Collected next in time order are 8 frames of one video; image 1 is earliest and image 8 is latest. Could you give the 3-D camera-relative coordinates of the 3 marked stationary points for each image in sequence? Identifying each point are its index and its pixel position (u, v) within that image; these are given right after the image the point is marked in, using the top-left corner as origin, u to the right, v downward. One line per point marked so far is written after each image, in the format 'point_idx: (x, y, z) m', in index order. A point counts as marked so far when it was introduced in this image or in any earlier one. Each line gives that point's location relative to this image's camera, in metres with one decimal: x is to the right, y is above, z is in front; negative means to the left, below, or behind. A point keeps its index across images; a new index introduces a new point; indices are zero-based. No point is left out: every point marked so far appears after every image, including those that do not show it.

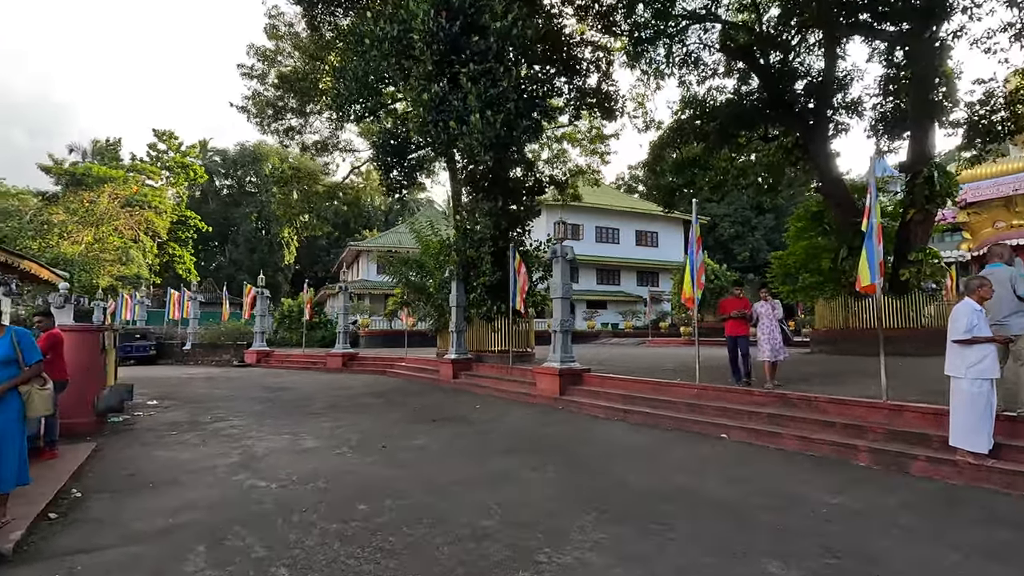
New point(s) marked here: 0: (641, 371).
0: (+2.3, -1.5, +9.6) m
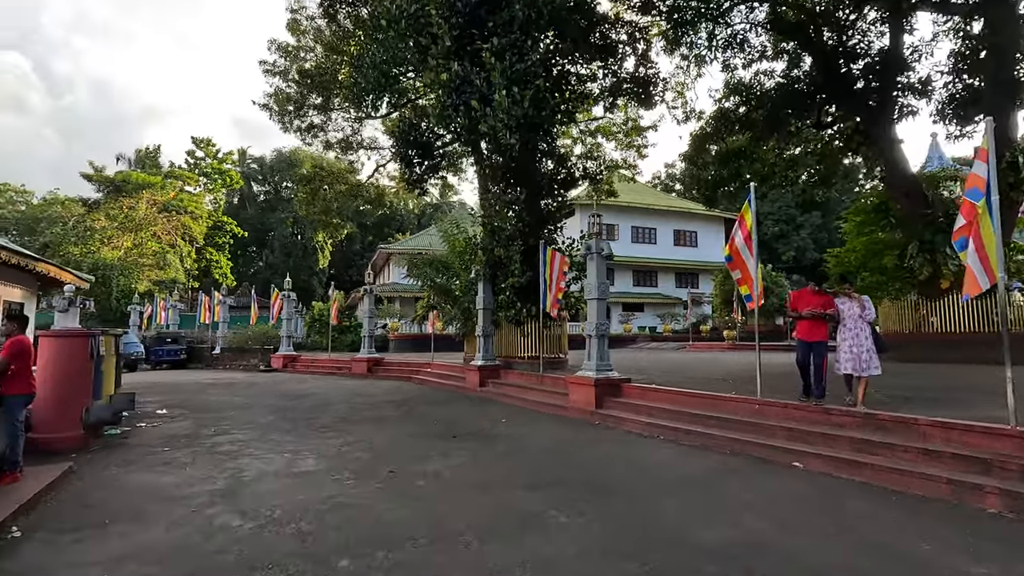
0: (+2.8, -1.5, +8.6) m
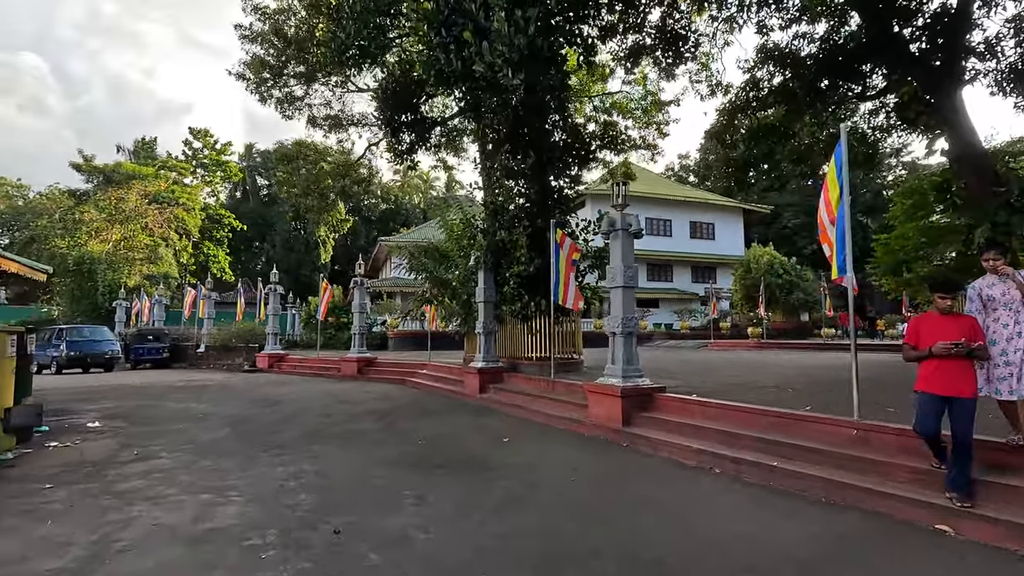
0: (+2.9, -1.3, +6.9) m
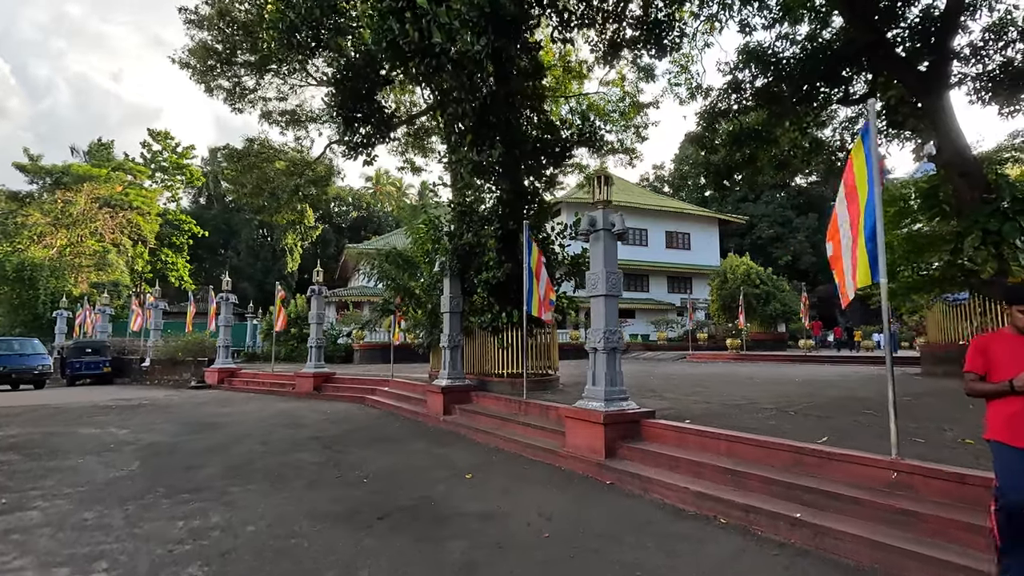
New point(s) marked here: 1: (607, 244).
0: (+2.5, -1.4, +6.1) m
1: (+1.0, +0.4, +5.7) m
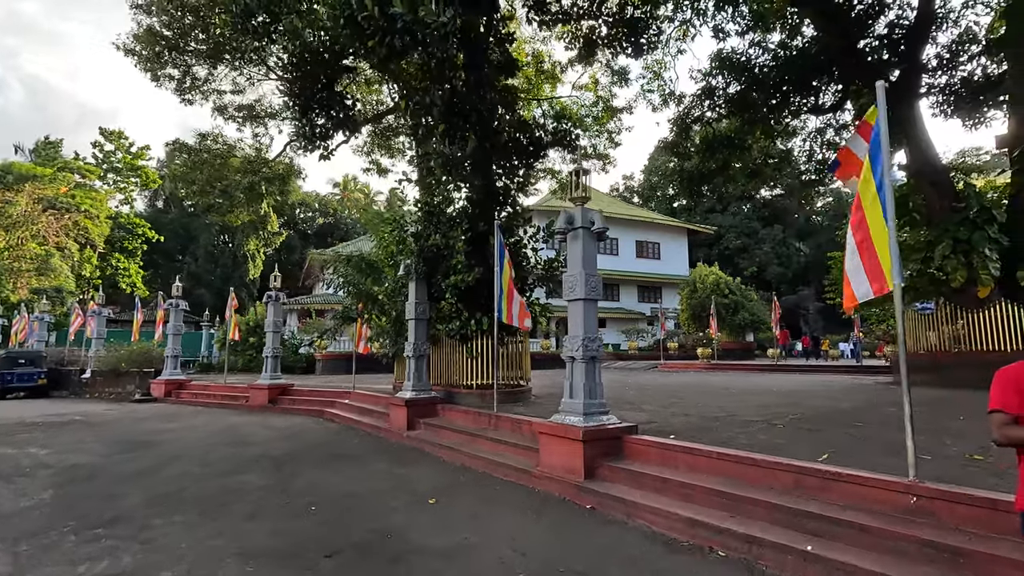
0: (+2.1, -1.5, +5.7) m
1: (+0.7, +0.4, +5.3) m
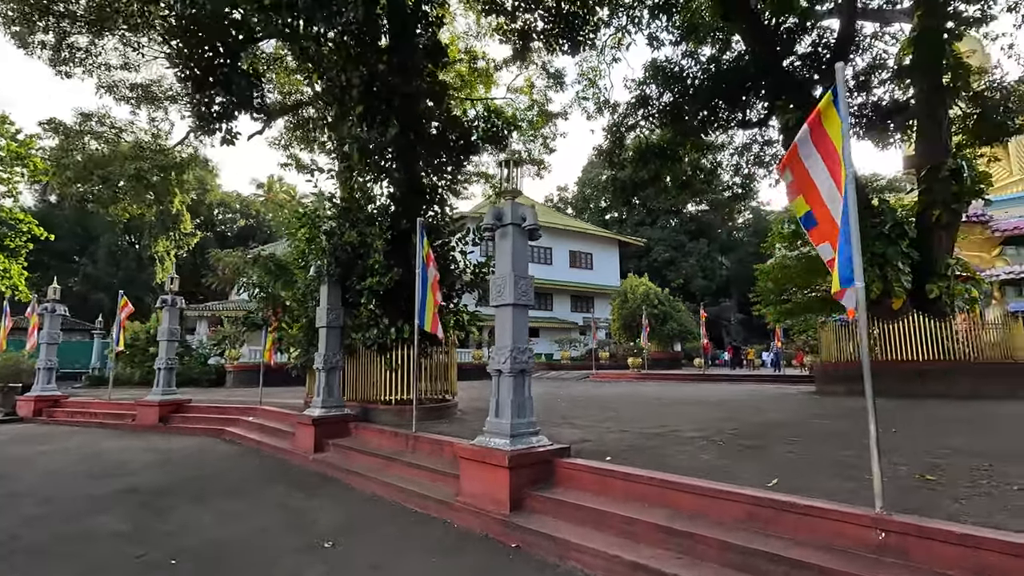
0: (+1.4, -1.5, +5.2) m
1: (0.0, +0.4, +4.7) m
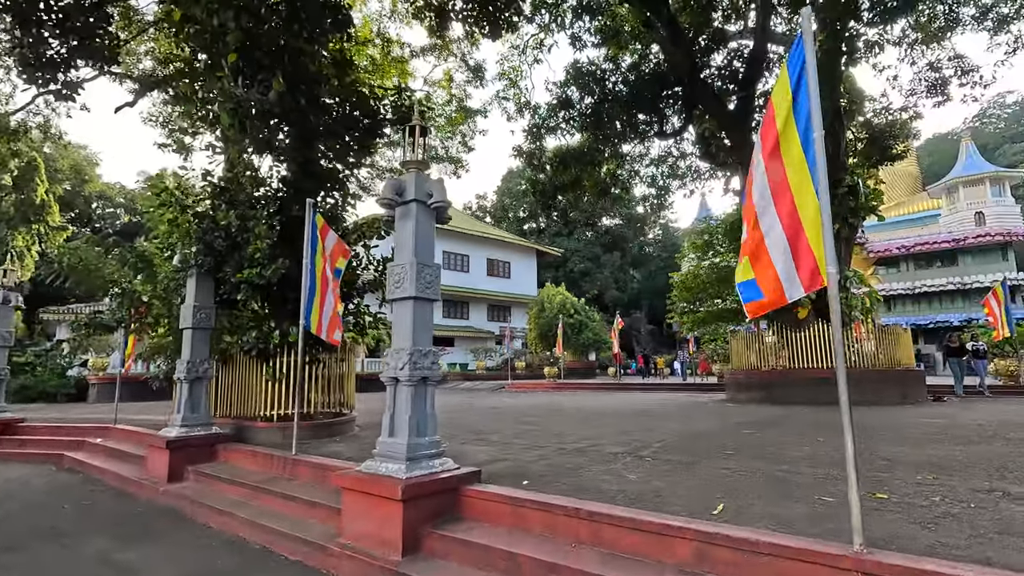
0: (+0.5, -1.5, +4.6) m
1: (-0.7, +0.4, +3.9) m
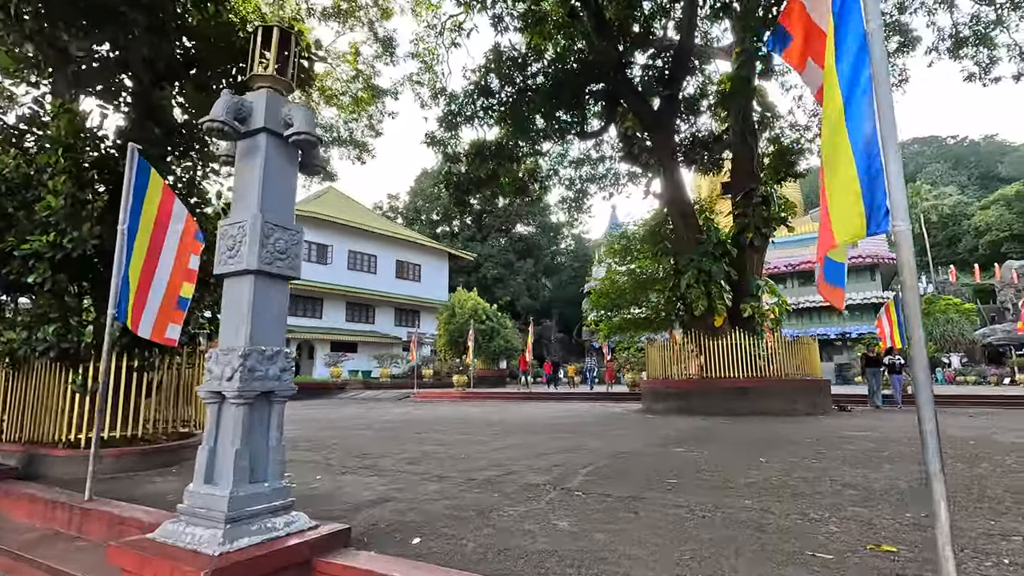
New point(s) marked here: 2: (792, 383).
0: (-0.2, -1.4, +3.5) m
1: (-1.2, +0.6, +2.7) m
2: (+5.6, -1.9, +10.6) m
